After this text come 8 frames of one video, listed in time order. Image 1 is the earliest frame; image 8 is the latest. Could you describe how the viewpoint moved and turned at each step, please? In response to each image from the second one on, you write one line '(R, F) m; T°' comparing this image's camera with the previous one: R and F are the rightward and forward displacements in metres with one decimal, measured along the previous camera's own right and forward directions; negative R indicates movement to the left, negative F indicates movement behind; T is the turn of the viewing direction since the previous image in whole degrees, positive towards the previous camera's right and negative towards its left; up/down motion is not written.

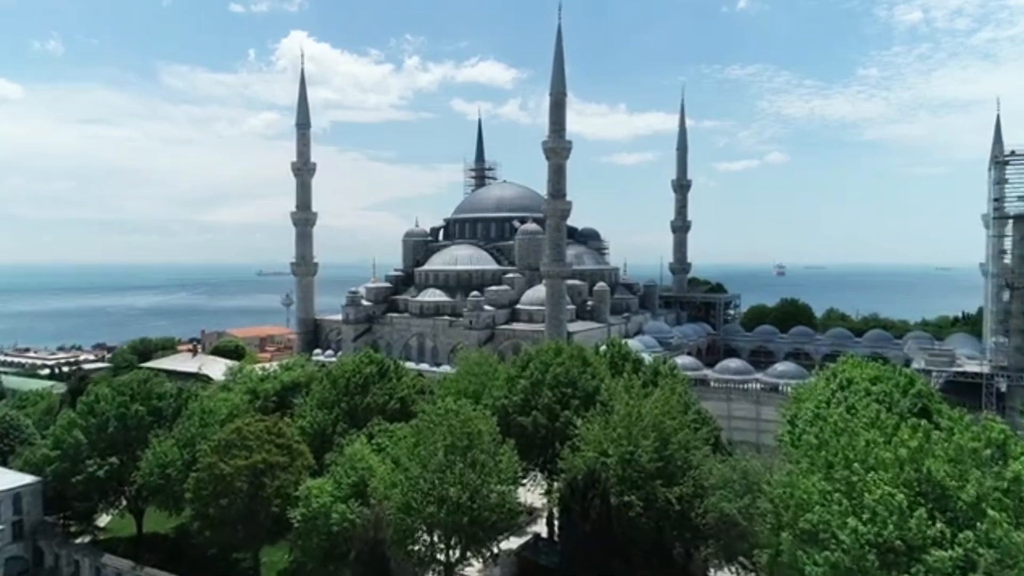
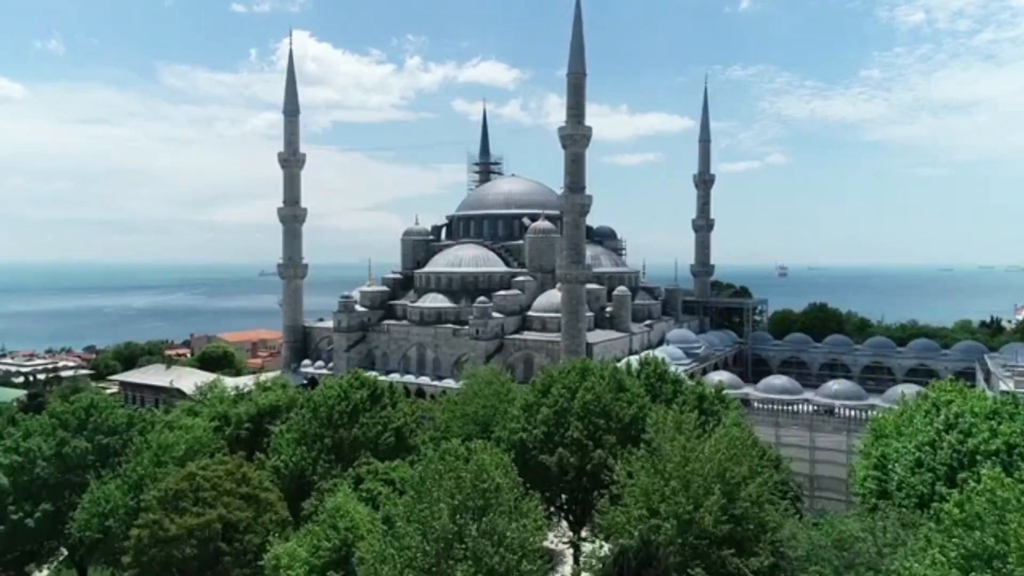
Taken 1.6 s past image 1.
(-0.3, +4.3) m; 0°
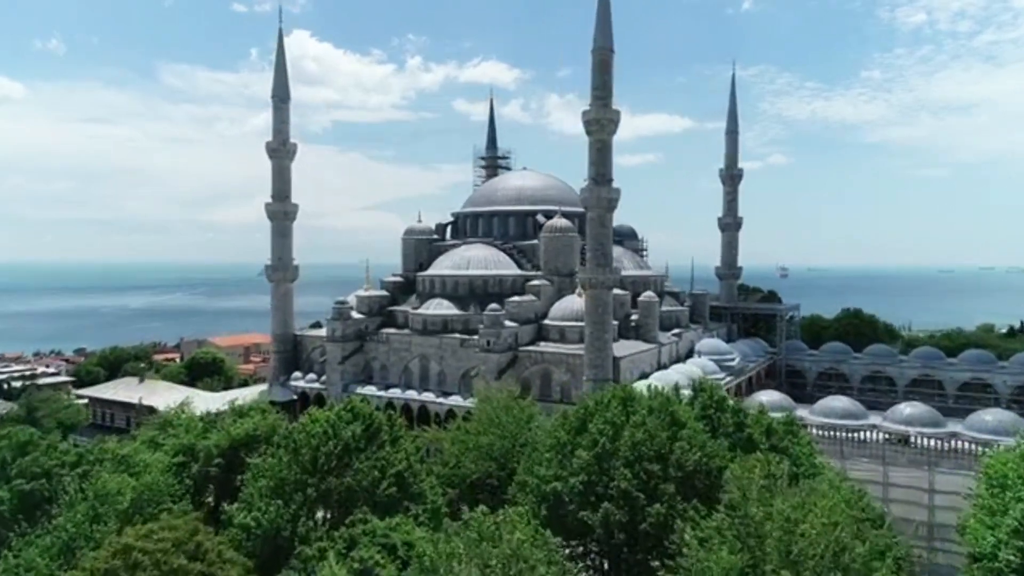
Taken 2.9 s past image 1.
(-0.4, +4.0) m; 0°
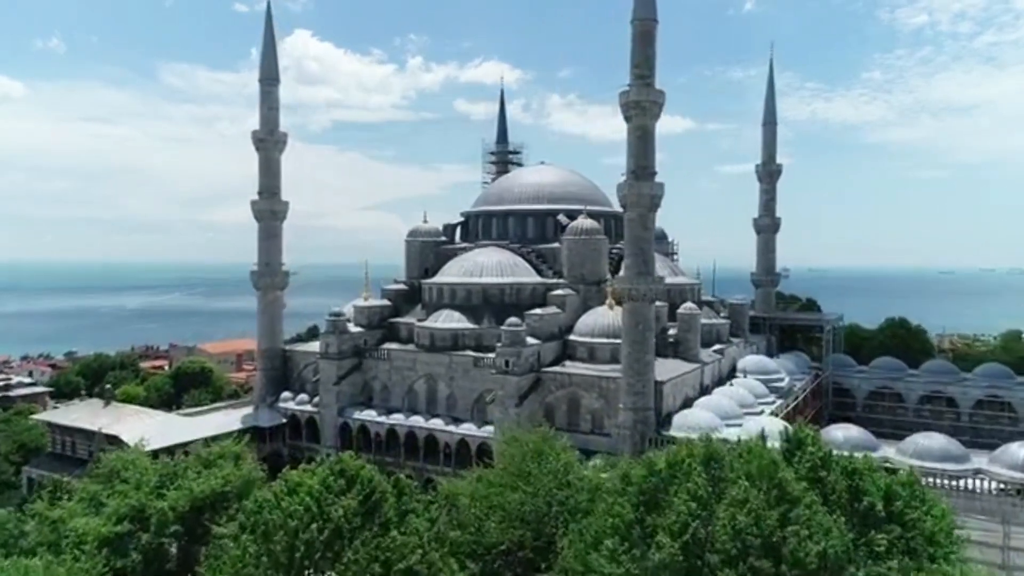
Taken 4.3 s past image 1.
(-0.5, +4.3) m; 0°
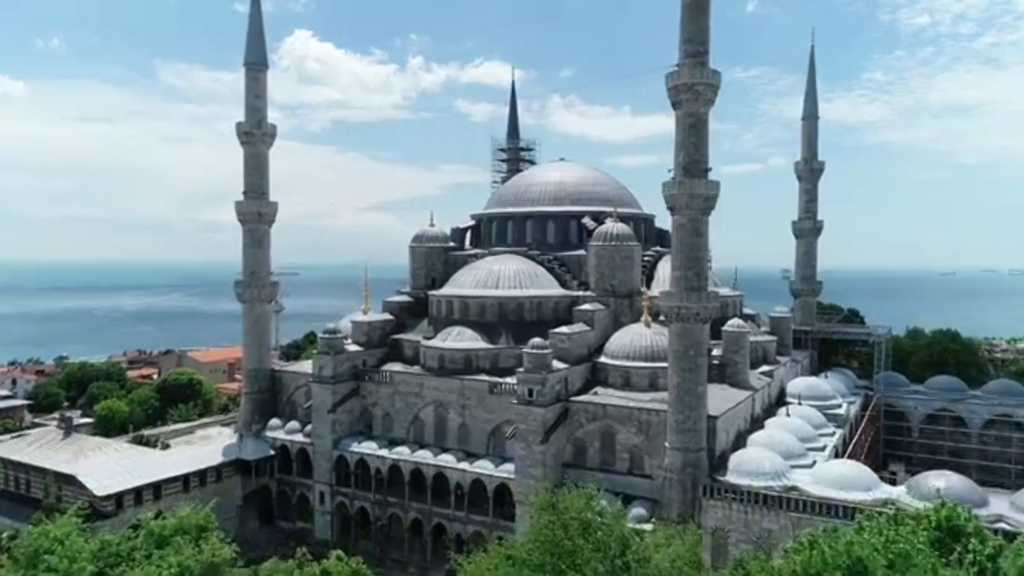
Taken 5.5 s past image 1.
(-0.5, +3.9) m; 0°
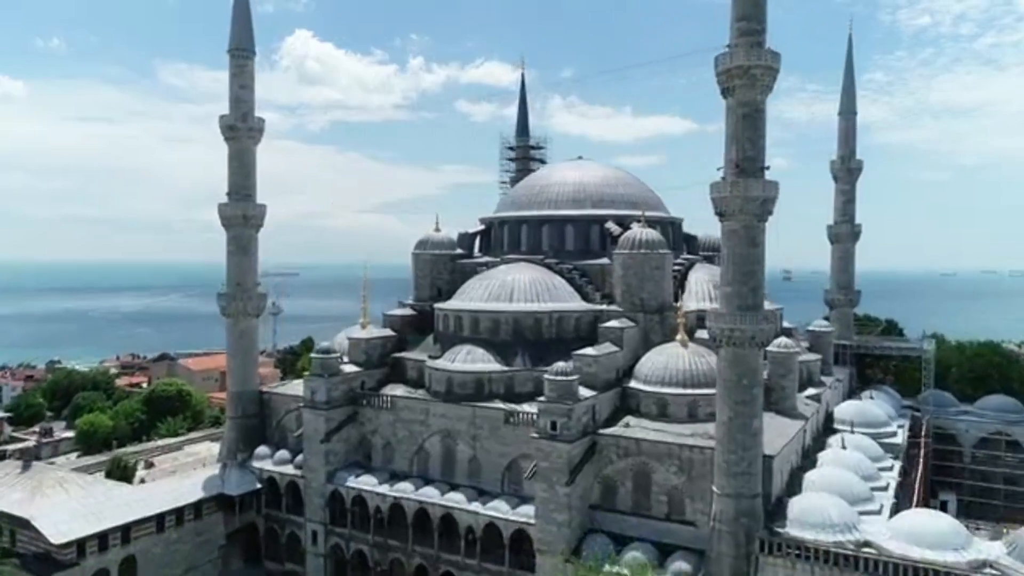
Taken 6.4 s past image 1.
(-0.3, +3.0) m; 0°
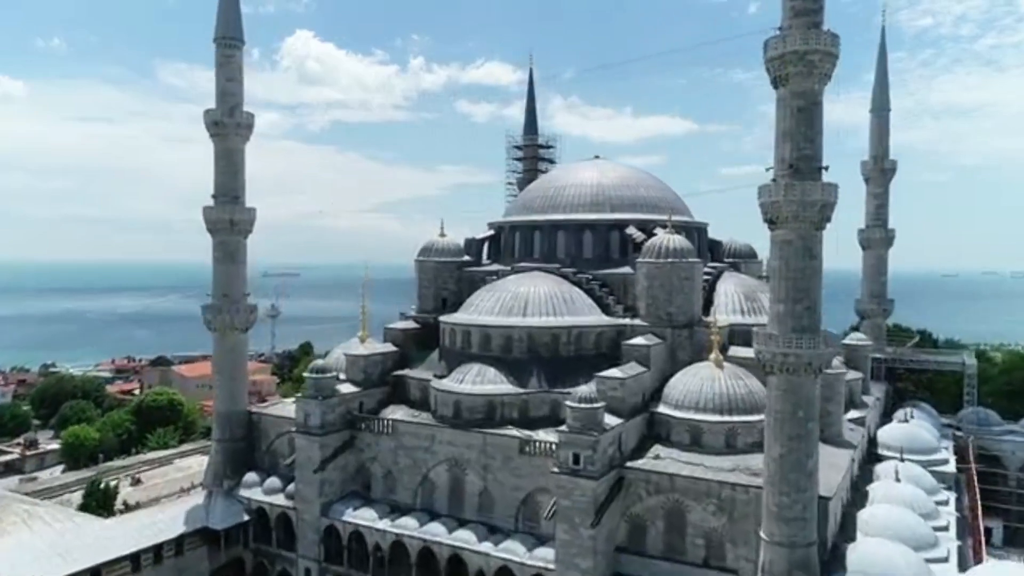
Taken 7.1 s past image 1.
(-0.3, +2.3) m; 0°
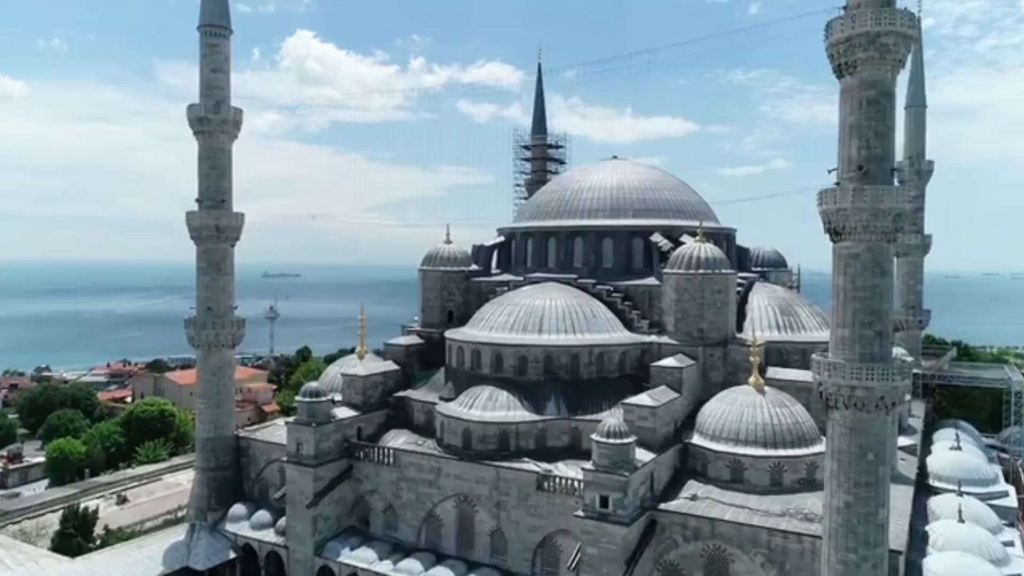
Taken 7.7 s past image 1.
(-0.3, +2.1) m; 0°
